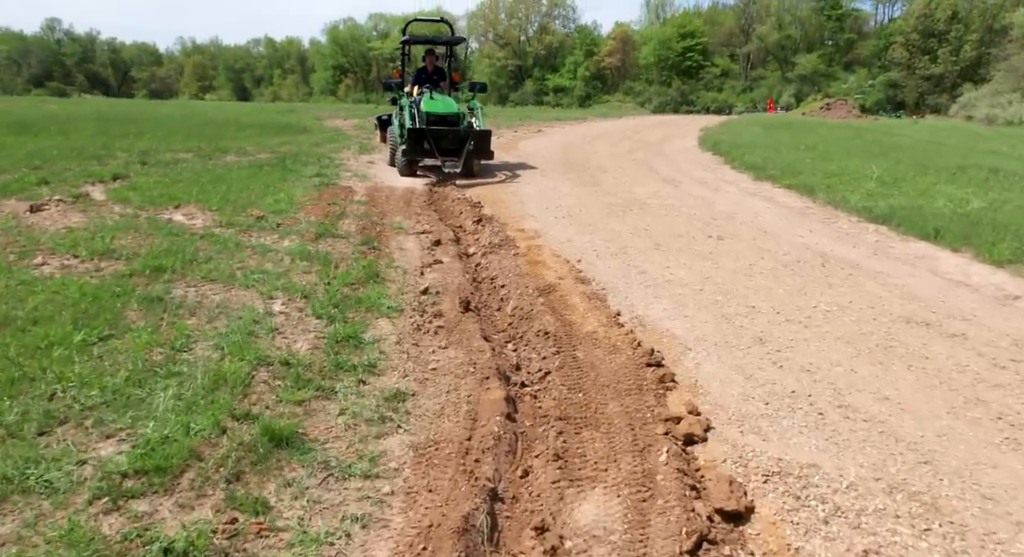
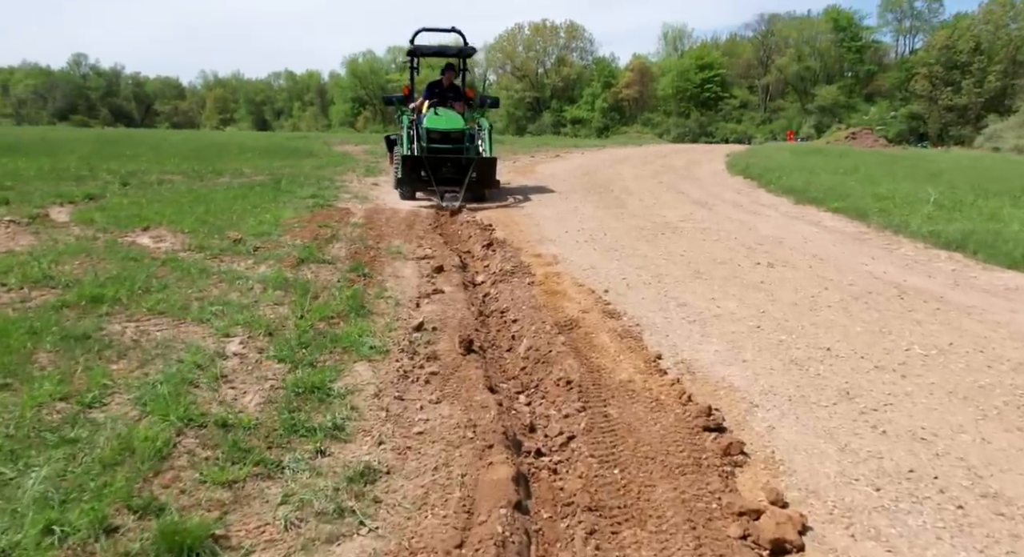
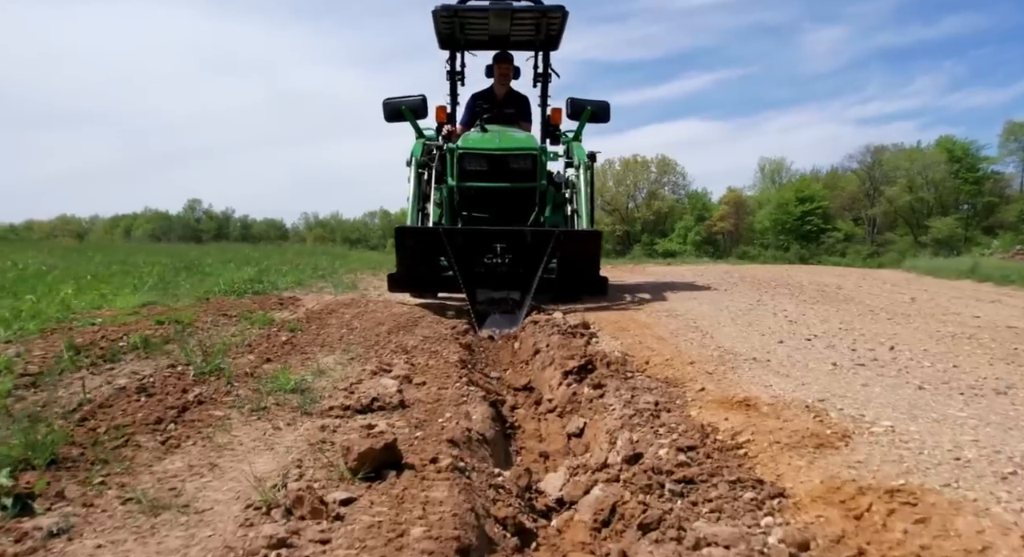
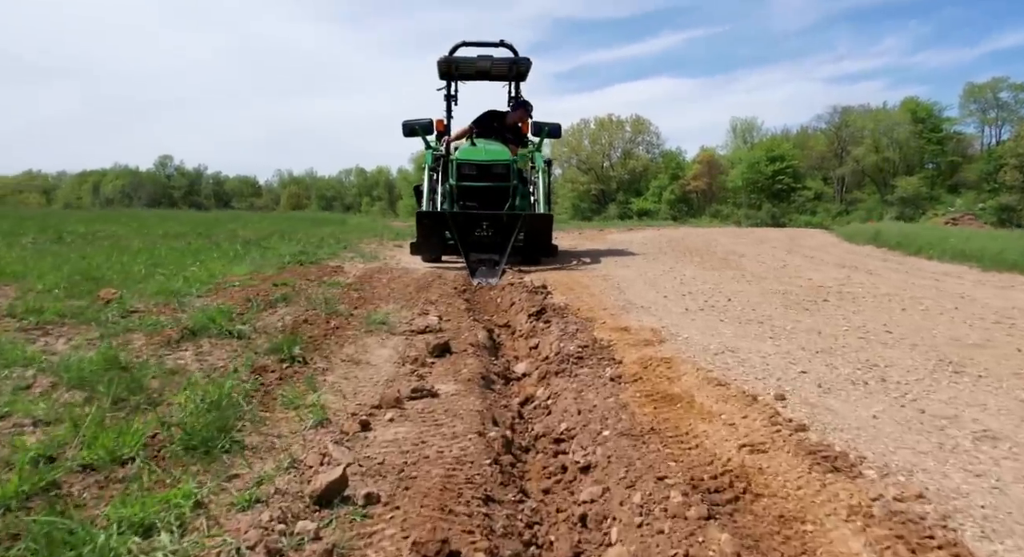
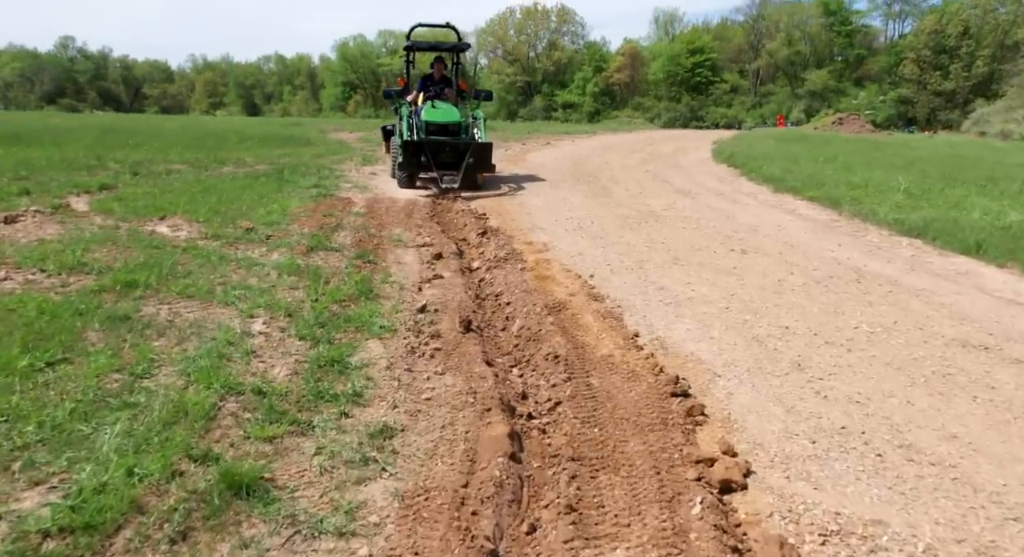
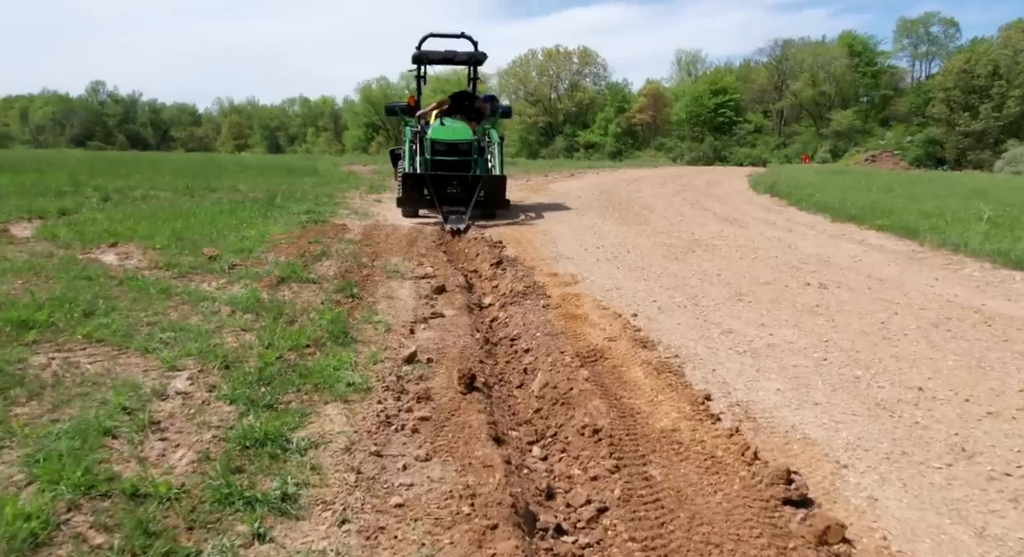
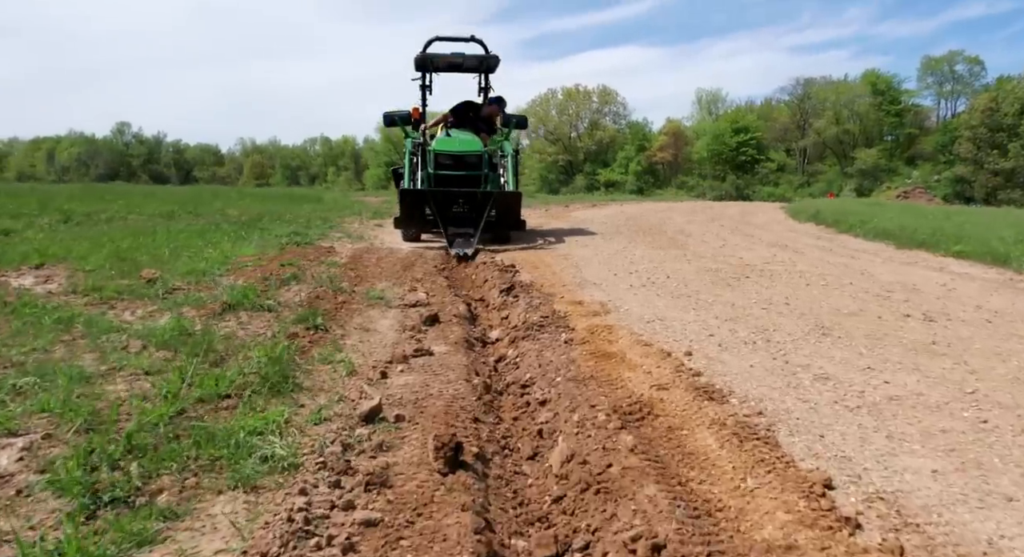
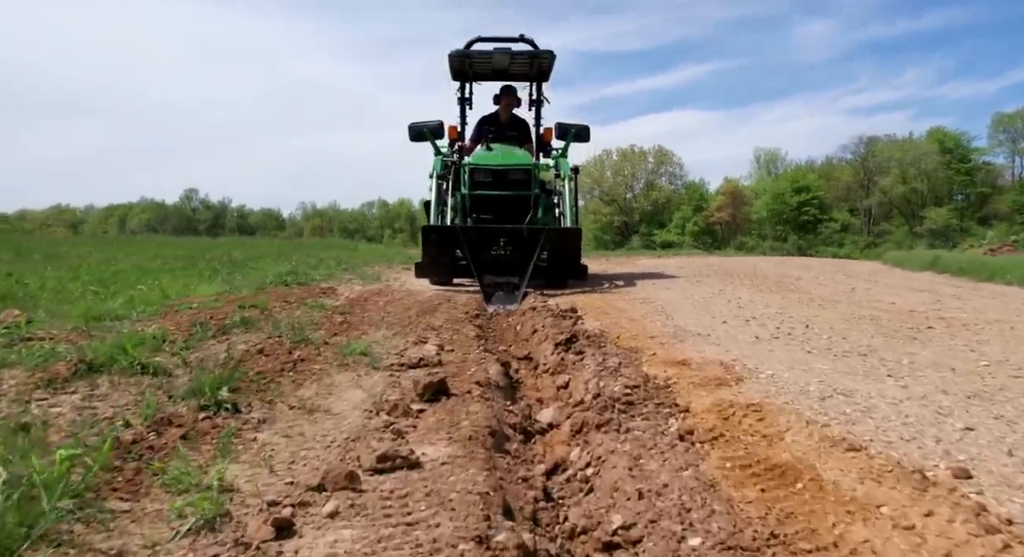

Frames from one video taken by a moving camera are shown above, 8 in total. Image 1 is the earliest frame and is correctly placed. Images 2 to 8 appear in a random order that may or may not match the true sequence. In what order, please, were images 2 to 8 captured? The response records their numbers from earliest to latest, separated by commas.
5, 2, 6, 7, 4, 8, 3
